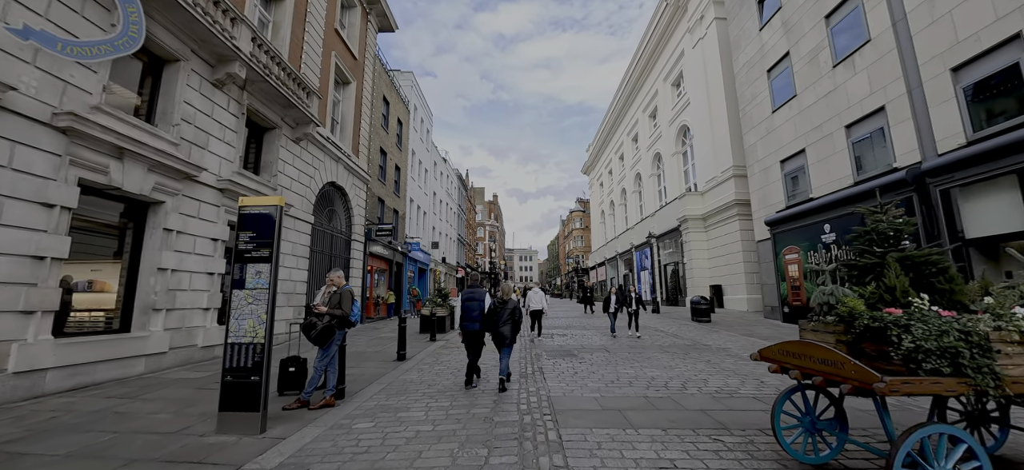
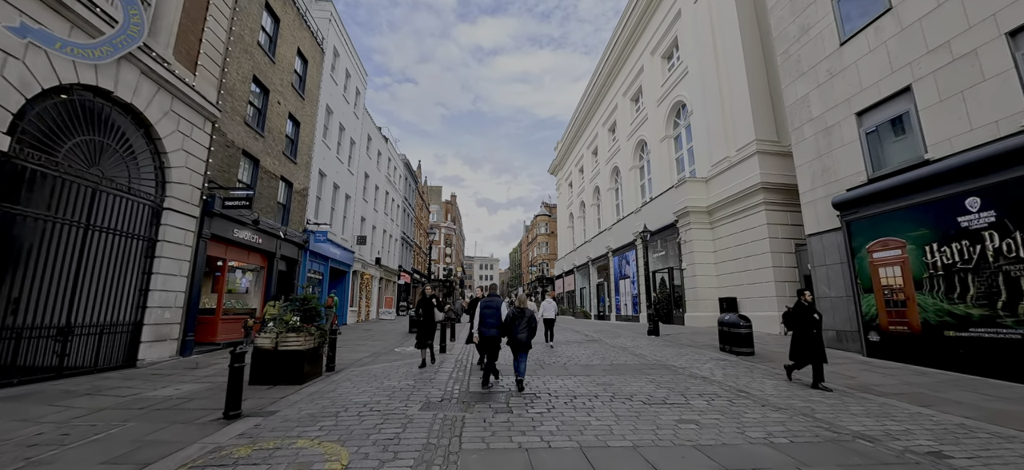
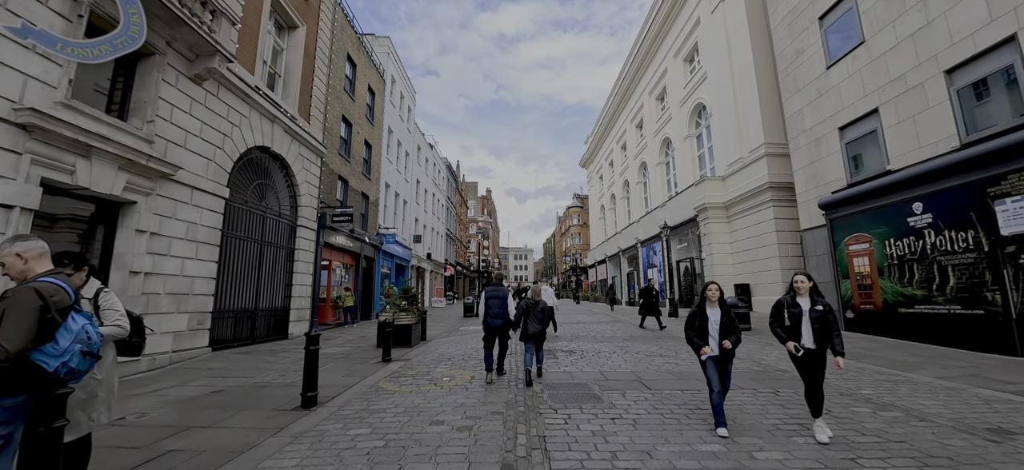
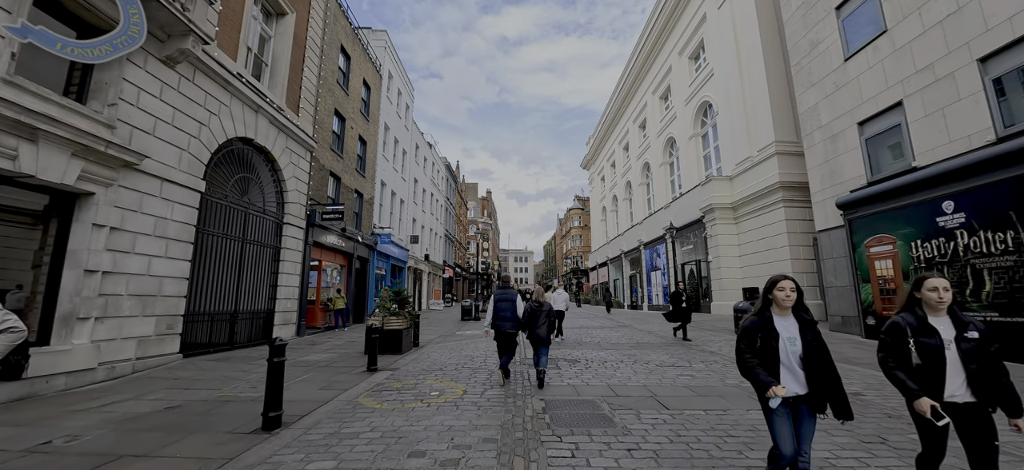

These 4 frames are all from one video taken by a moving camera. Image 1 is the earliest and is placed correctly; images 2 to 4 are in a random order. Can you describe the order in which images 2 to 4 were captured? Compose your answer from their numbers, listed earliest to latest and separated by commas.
3, 4, 2
